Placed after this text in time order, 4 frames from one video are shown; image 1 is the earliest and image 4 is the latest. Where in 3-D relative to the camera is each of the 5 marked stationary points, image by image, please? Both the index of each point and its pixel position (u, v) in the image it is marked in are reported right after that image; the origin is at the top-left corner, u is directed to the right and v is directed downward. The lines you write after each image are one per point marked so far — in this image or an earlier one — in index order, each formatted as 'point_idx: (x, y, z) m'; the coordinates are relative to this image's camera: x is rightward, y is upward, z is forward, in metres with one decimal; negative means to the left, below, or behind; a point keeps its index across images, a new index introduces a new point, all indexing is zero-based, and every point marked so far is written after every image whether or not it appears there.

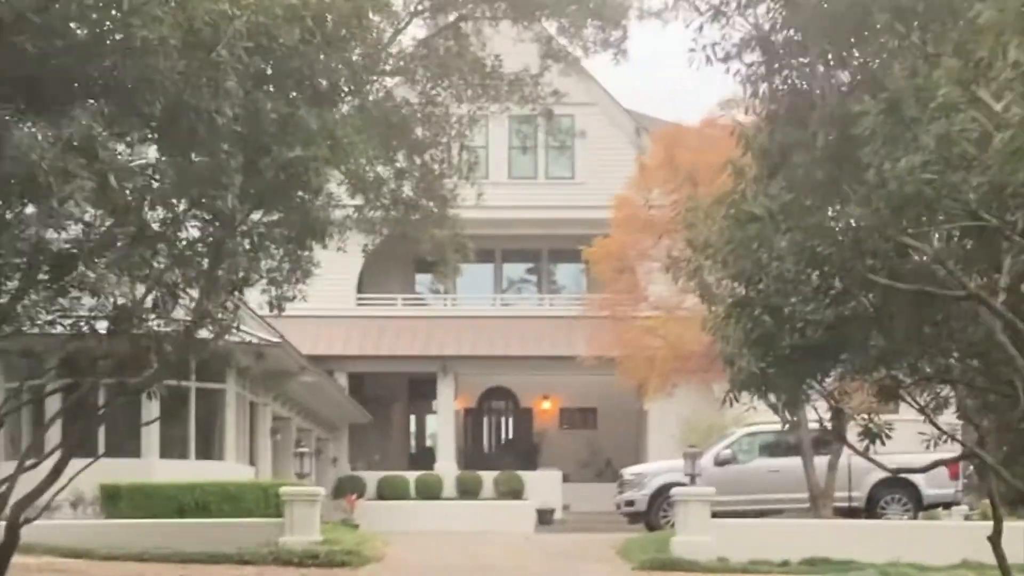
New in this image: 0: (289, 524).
0: (-1.8, -1.9, +19.6) m
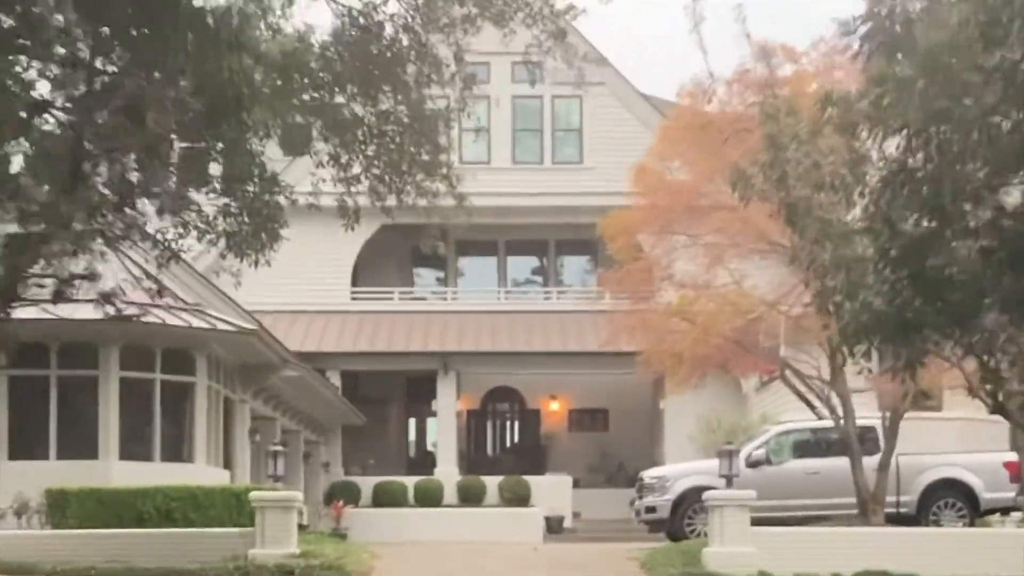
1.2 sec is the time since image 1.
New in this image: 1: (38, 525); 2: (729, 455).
0: (-1.7, -1.7, +16.9) m
1: (-3.7, -1.8, +19.0) m
2: (+1.6, -1.2, +17.9) m
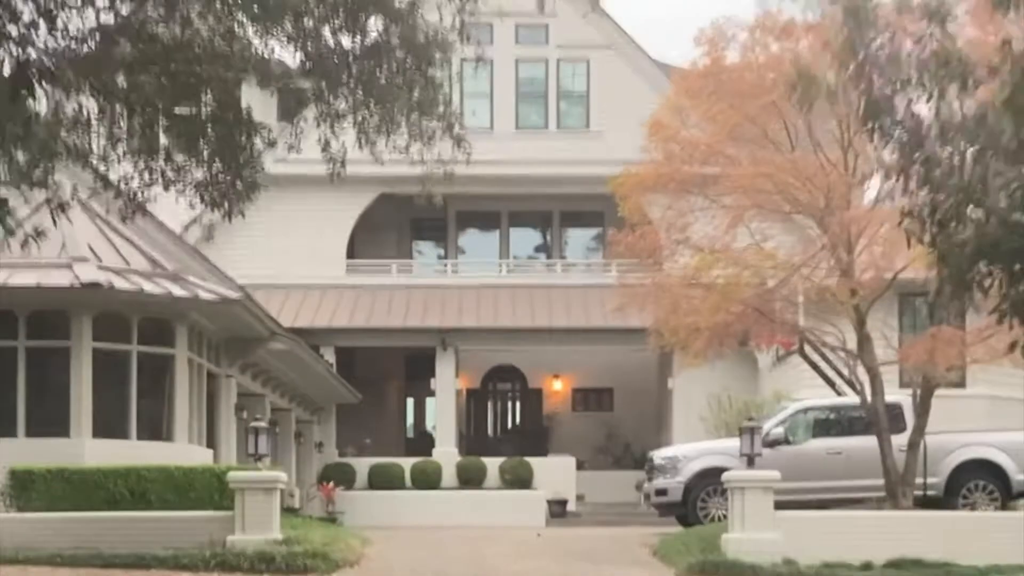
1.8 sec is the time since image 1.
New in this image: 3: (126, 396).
0: (-1.7, -1.5, +15.5) m
1: (-3.7, -1.6, +17.6) m
2: (+1.6, -1.0, +16.5) m
3: (-3.0, -0.9, +19.2) m
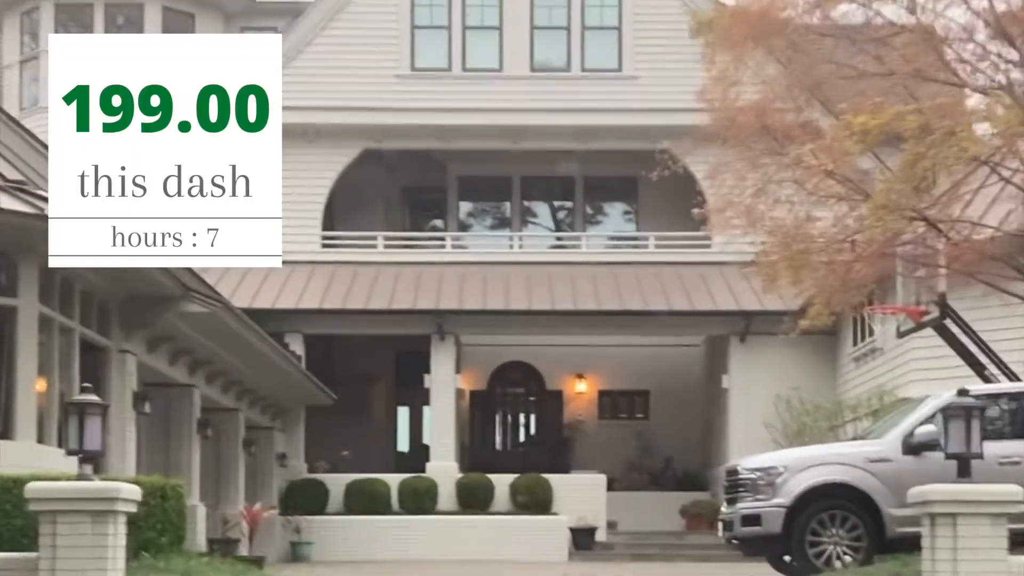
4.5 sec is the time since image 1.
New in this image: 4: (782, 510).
0: (-1.6, -1.0, +8.7) m
1: (-3.6, -1.1, +10.8) m
2: (+1.7, -0.5, +9.7) m
3: (-2.9, -0.4, +12.4) m
4: (+1.6, -1.3, +14.2) m
